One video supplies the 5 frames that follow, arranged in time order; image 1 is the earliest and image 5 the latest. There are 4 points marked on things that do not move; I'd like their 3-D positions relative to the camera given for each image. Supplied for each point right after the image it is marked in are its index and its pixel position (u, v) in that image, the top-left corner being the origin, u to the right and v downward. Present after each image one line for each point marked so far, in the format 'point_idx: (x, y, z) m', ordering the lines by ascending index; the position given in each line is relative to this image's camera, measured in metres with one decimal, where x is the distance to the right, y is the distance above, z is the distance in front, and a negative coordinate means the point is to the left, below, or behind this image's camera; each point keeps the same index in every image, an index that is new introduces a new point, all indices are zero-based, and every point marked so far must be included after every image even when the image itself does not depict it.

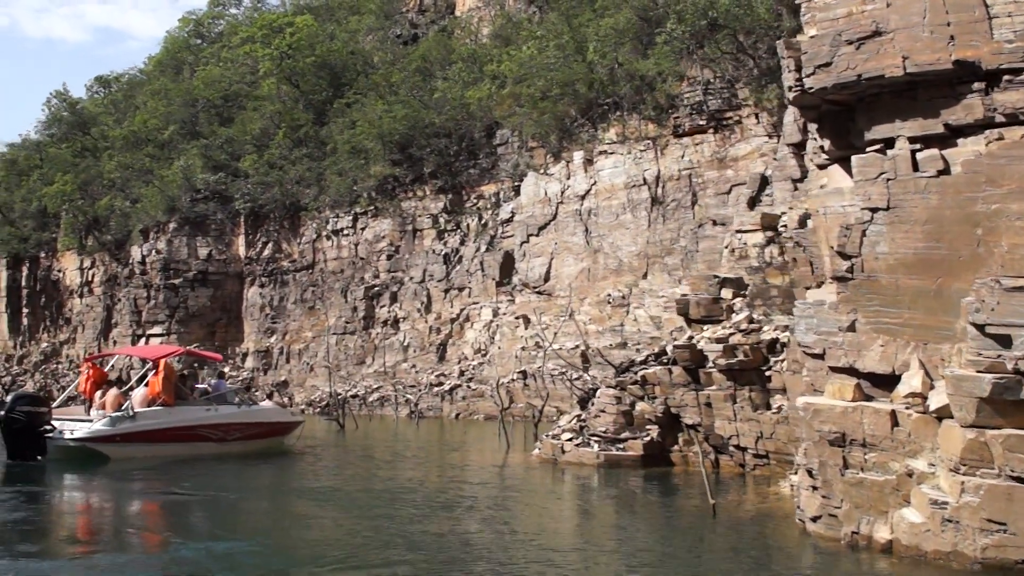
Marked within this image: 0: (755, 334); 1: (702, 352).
0: (+3.1, -0.6, +15.7) m
1: (+2.5, -0.8, +16.1) m
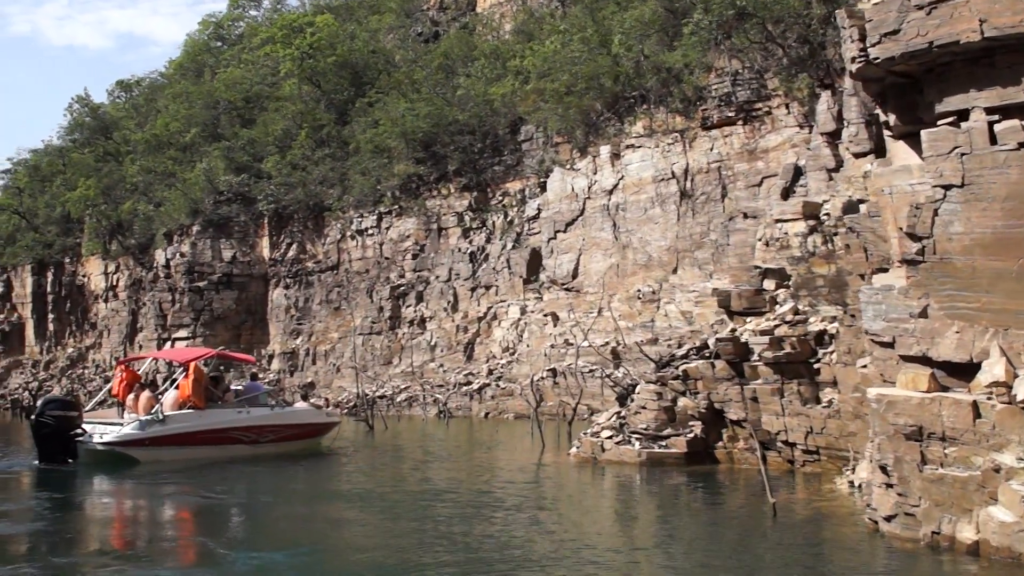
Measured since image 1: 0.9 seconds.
0: (+3.5, -0.4, +15.2) m
1: (+3.0, -0.7, +15.6) m
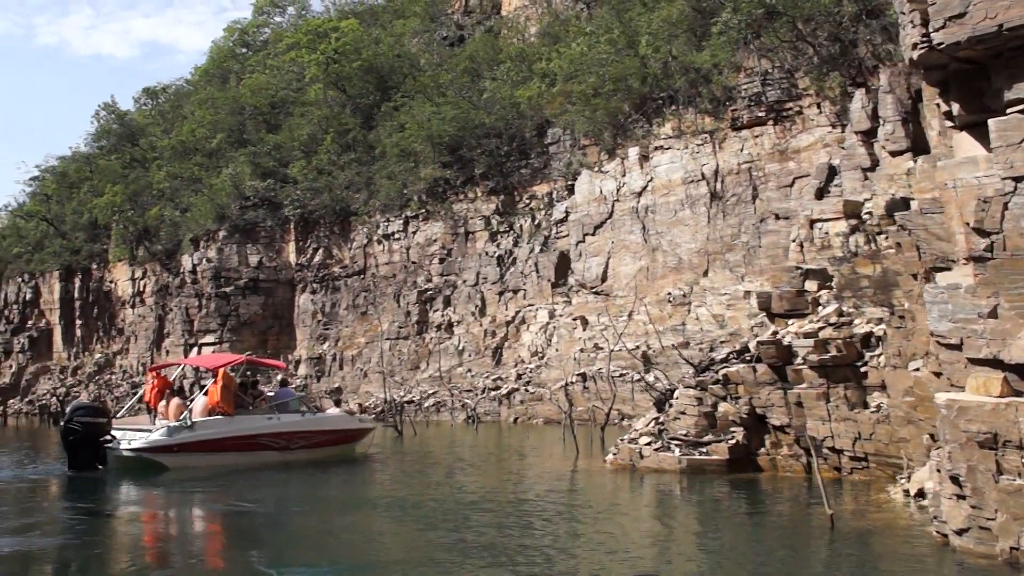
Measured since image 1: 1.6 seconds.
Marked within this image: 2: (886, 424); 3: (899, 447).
0: (+3.9, -0.5, +14.7) m
1: (+3.4, -0.7, +15.2) m
2: (+3.9, -1.4, +13.7) m
3: (+4.1, -1.7, +13.5) m
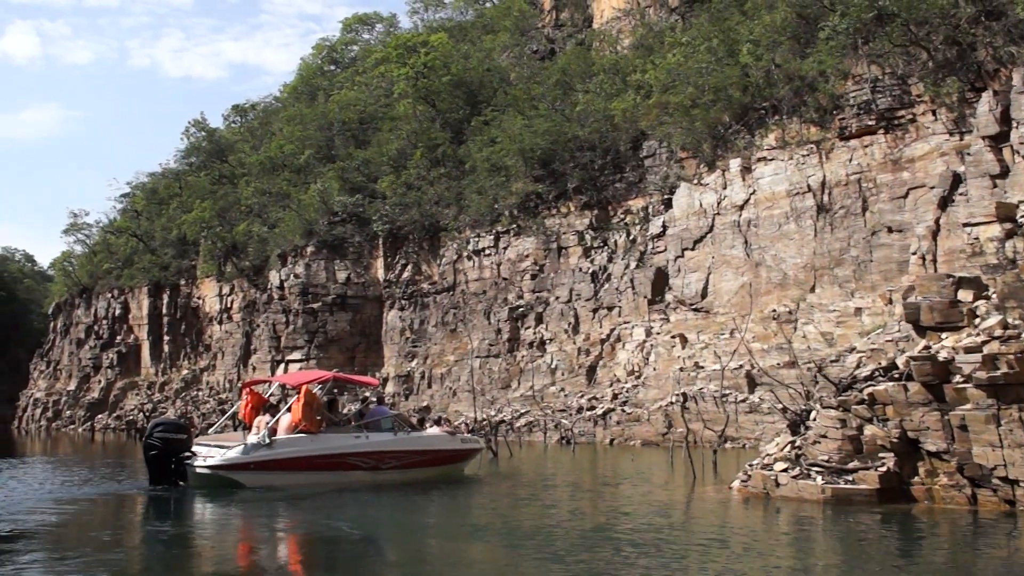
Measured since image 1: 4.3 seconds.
0: (+5.1, -0.6, +13.2) m
1: (+4.6, -0.8, +13.7) m
2: (+5.1, -1.5, +12.1) m
3: (+5.2, -1.8, +12.0) m
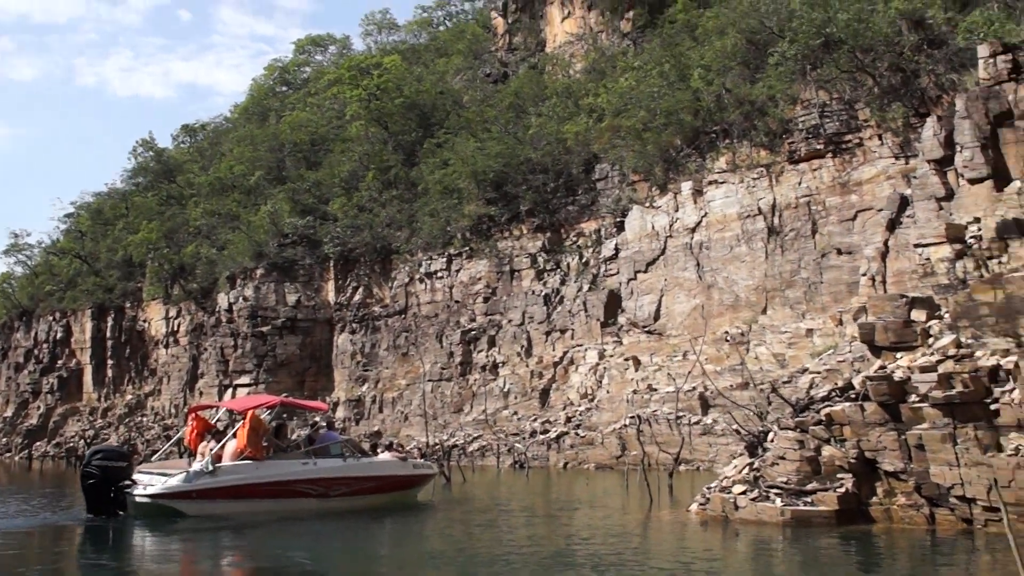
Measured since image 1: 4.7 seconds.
0: (+4.6, -0.8, +13.3) m
1: (+4.1, -1.0, +13.7) m
2: (+4.7, -1.7, +12.2) m
3: (+4.8, -1.9, +12.0) m
